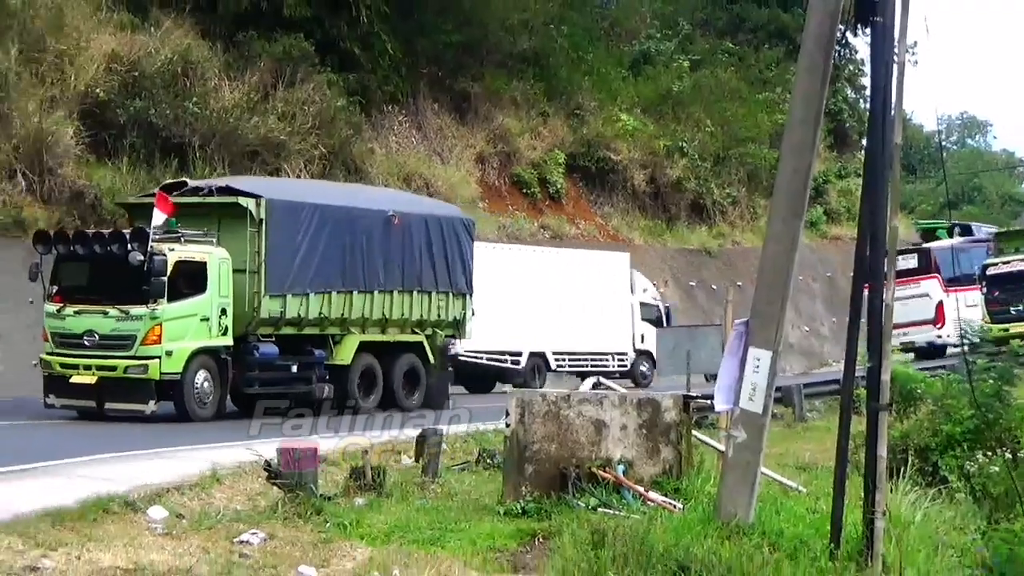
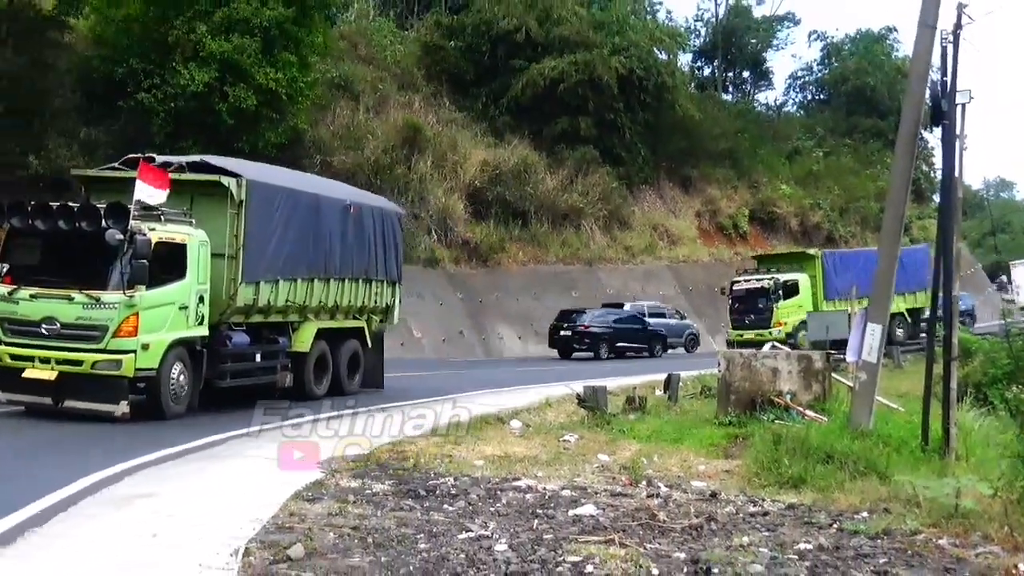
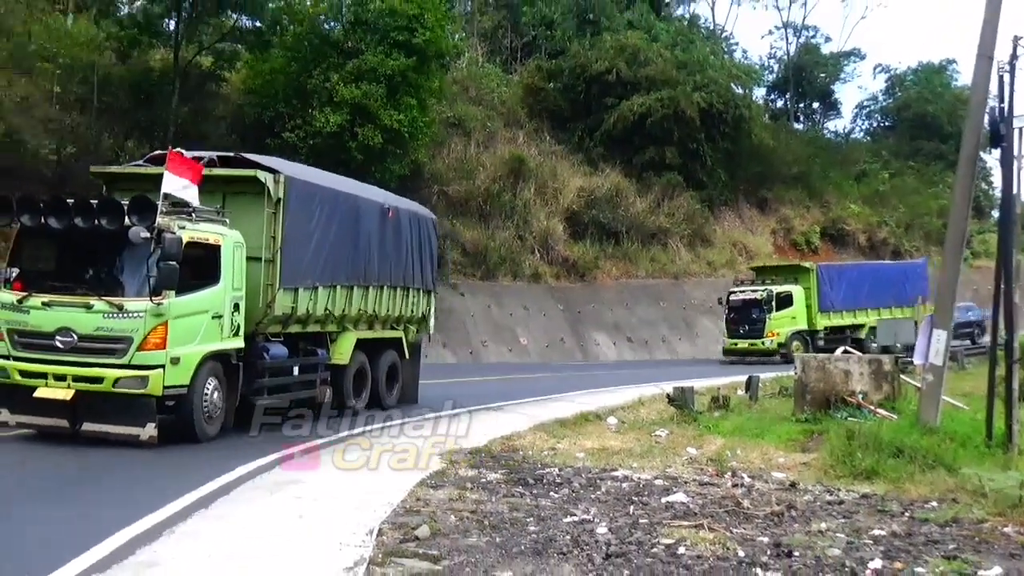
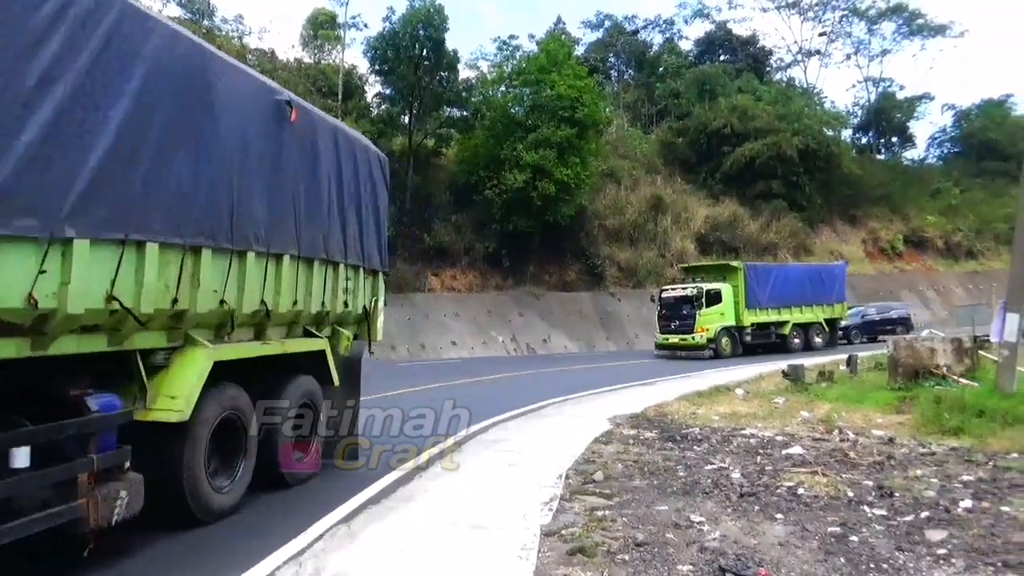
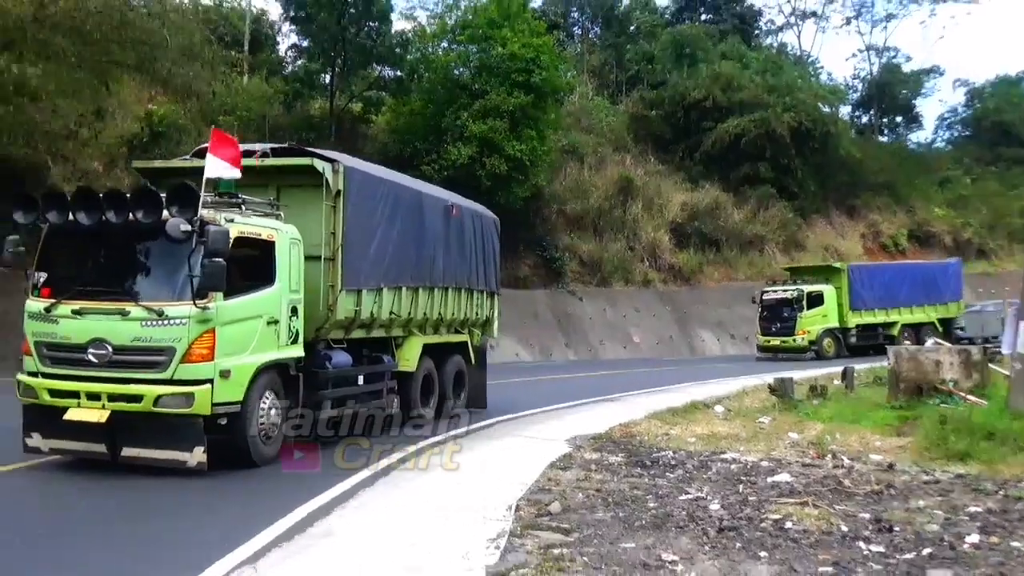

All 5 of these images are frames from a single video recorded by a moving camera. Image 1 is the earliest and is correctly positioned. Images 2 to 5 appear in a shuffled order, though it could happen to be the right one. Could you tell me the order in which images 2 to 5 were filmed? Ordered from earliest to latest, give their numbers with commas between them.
2, 3, 5, 4
